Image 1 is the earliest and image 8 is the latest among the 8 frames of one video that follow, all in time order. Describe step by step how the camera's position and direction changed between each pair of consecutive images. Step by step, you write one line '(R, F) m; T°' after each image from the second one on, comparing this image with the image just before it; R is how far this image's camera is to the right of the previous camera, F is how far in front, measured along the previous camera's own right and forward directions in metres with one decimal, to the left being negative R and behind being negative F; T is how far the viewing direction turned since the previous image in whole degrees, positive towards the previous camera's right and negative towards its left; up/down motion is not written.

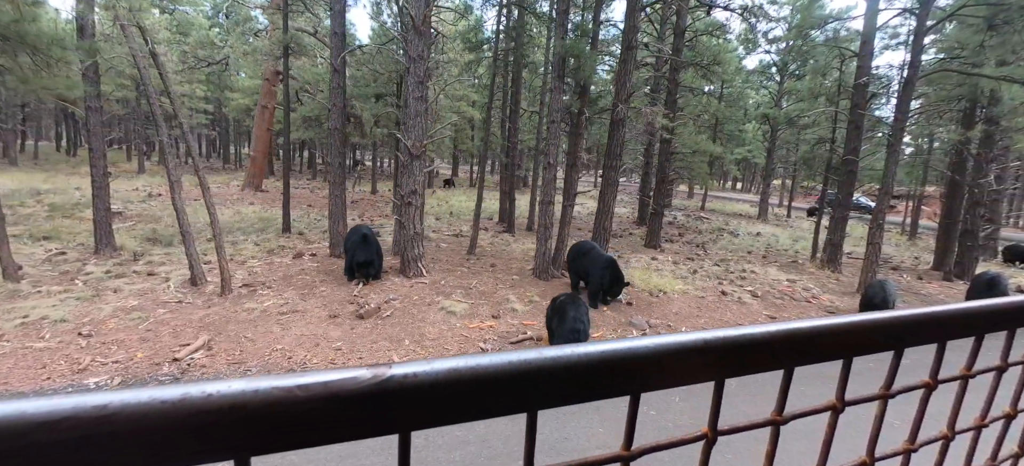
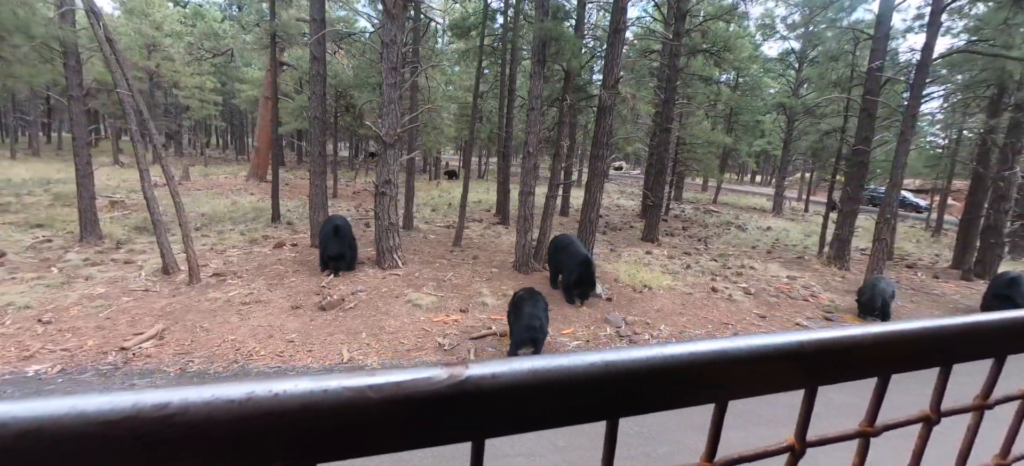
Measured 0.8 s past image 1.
(+0.8, +0.3) m; -3°
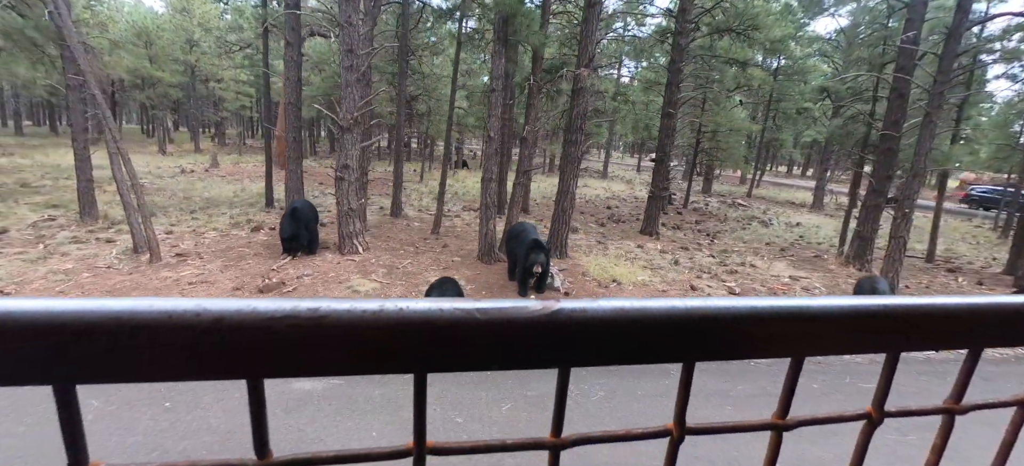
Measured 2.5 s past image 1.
(+1.5, +0.4) m; -6°
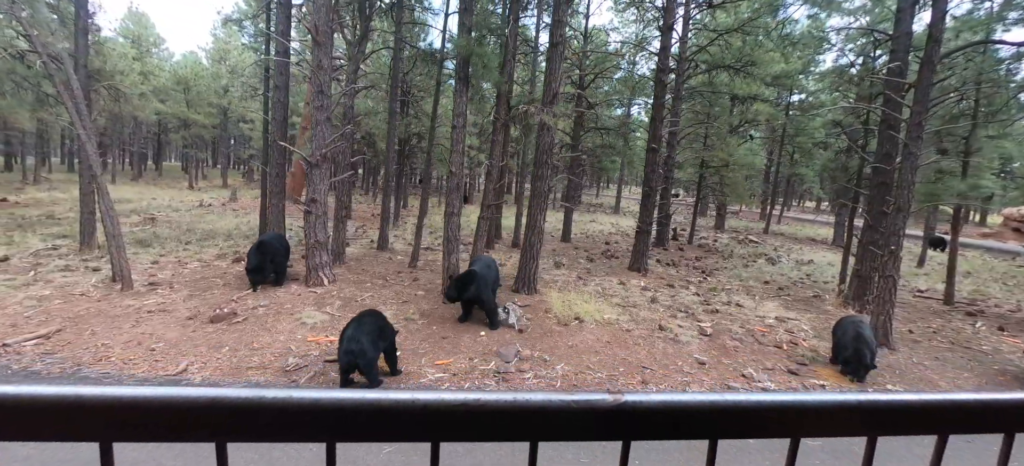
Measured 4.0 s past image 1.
(+1.2, +0.1) m; -4°
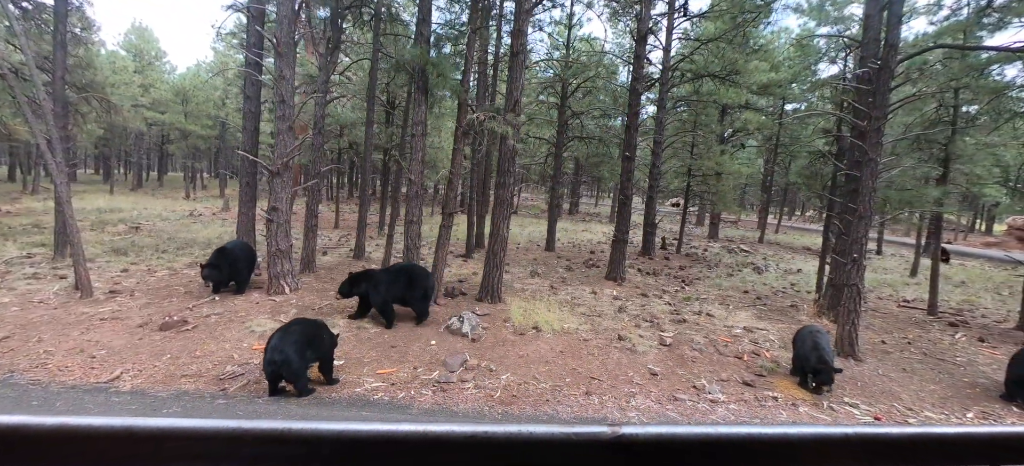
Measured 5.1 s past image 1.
(+0.8, +0.1) m; -1°
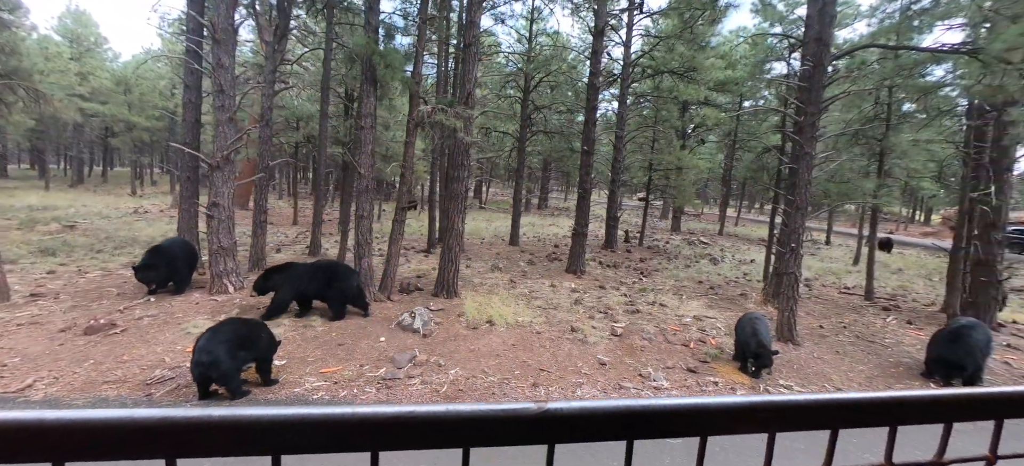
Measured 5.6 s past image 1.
(+0.3, 0.0) m; +4°
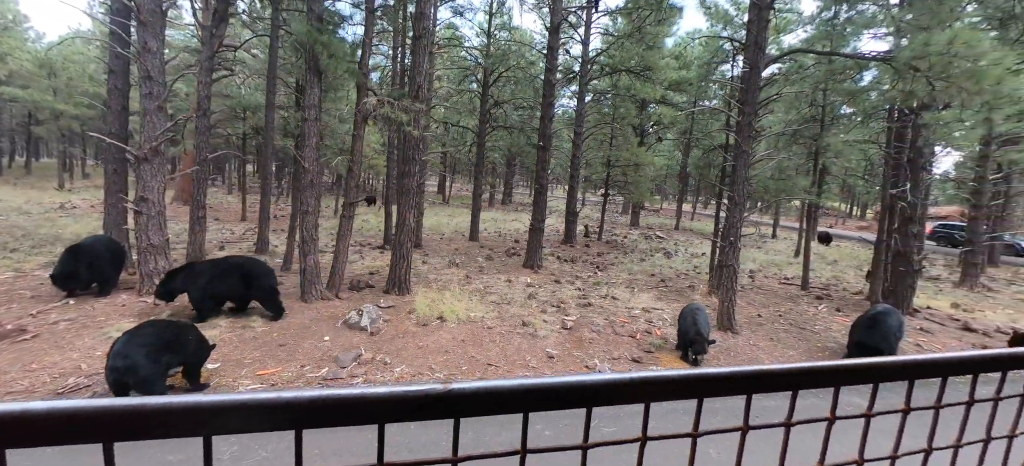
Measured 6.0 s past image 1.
(+0.2, 0.0) m; +5°
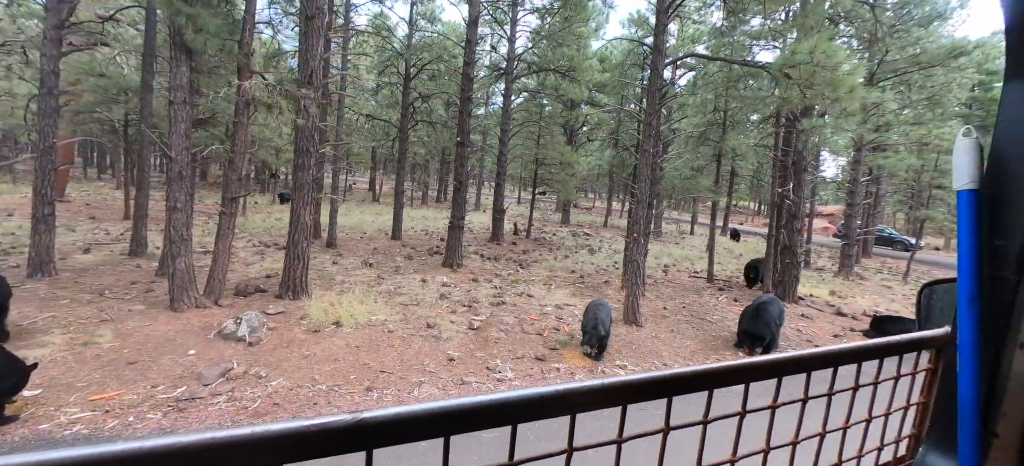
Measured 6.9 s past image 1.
(+0.5, +0.2) m; +8°
